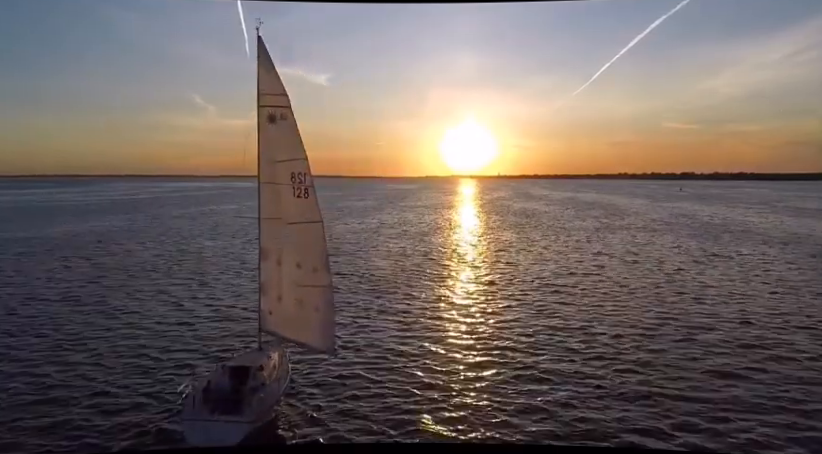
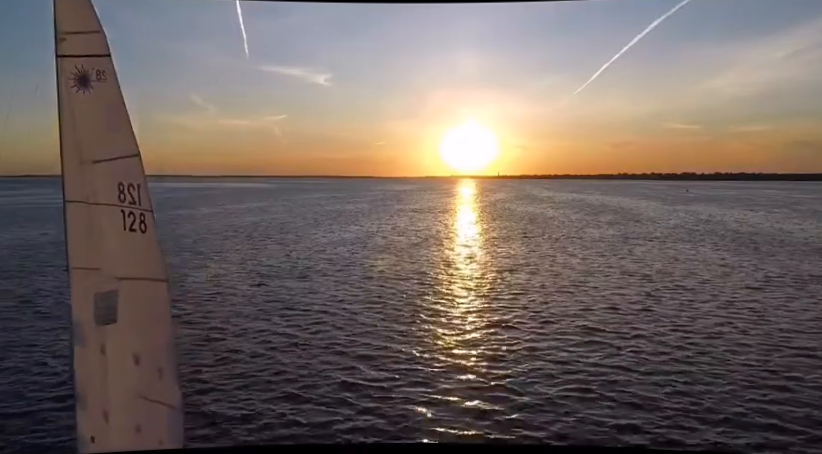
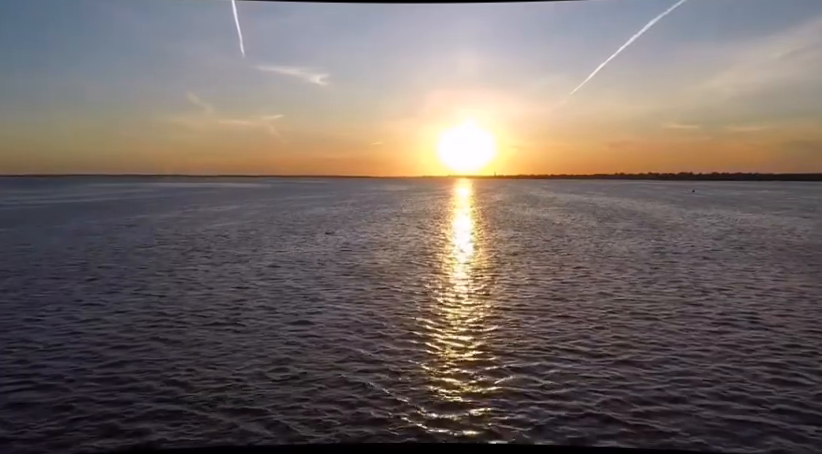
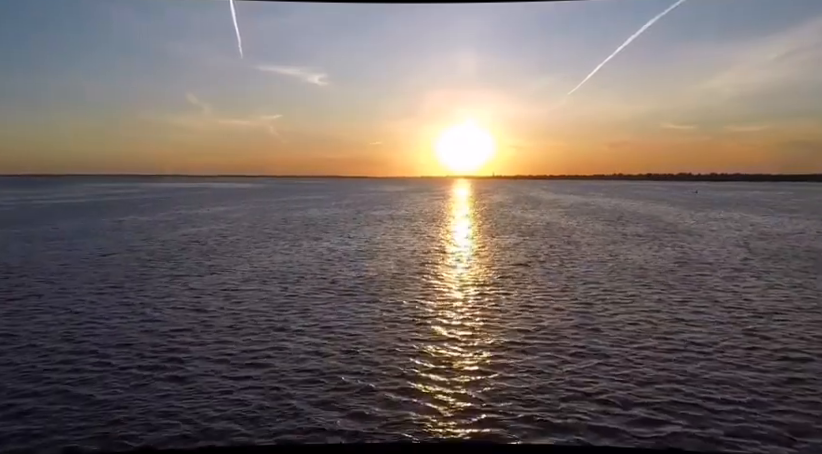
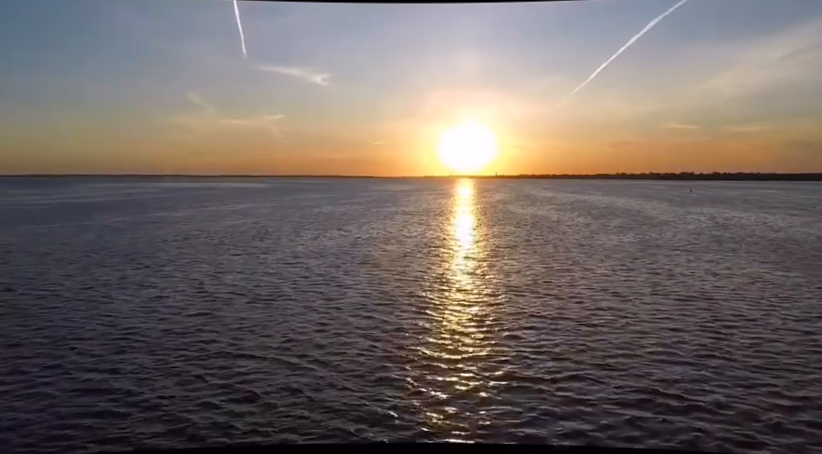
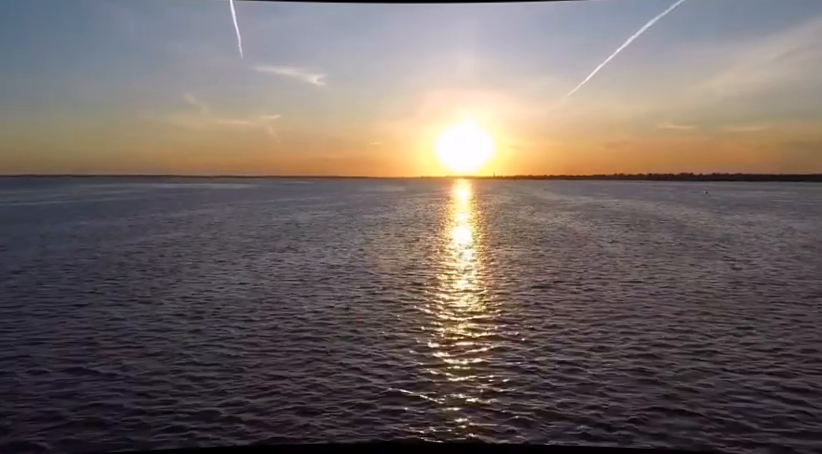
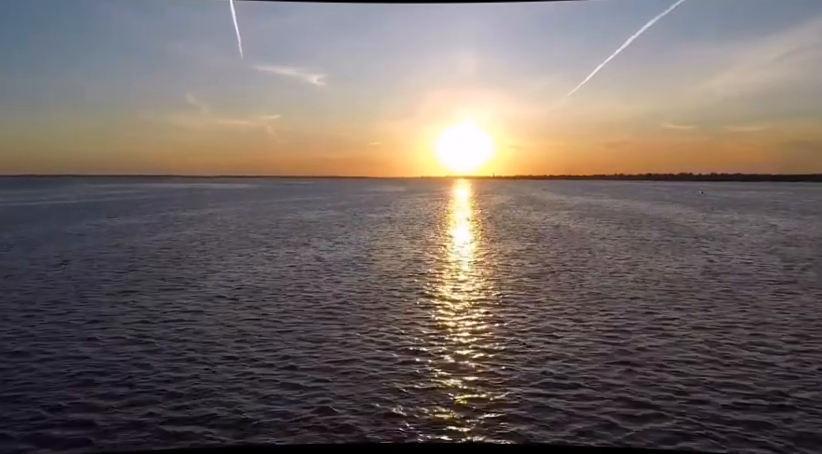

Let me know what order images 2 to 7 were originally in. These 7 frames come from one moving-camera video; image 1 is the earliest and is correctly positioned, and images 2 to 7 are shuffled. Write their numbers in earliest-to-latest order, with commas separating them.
2, 5, 3, 4, 7, 6
